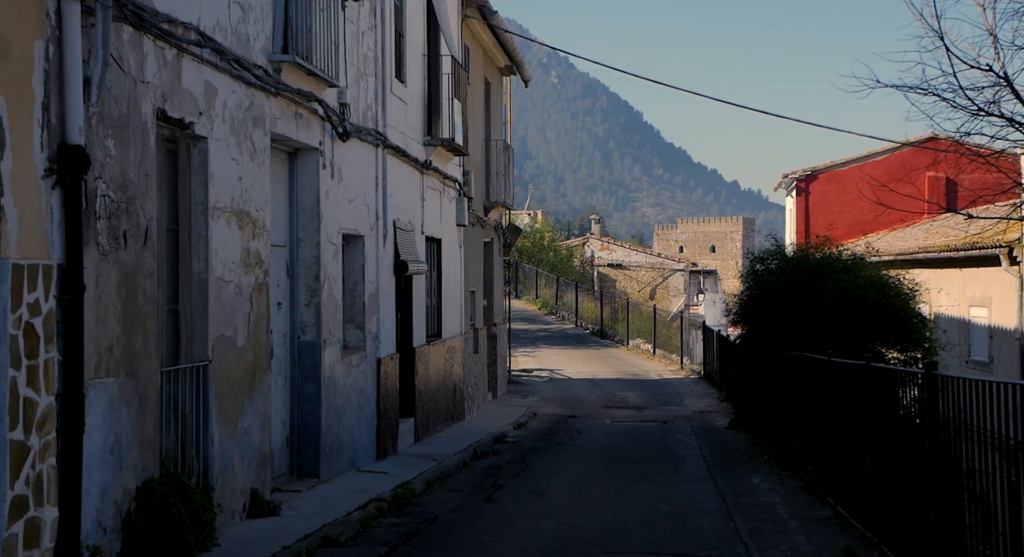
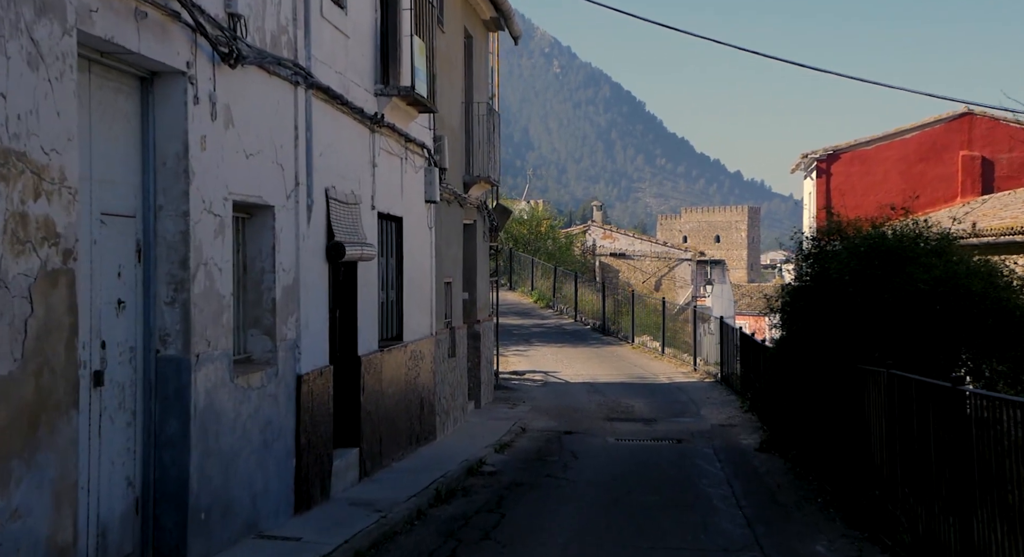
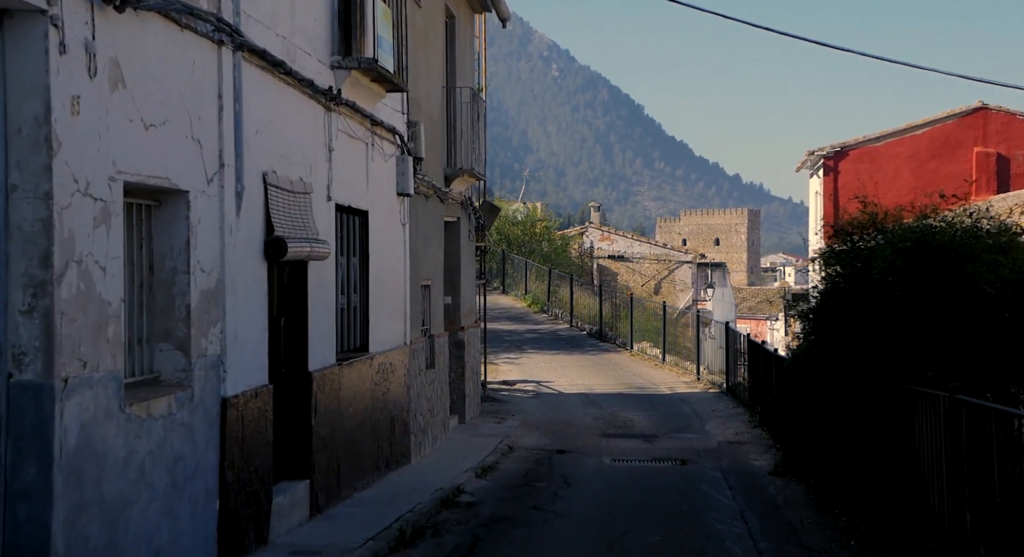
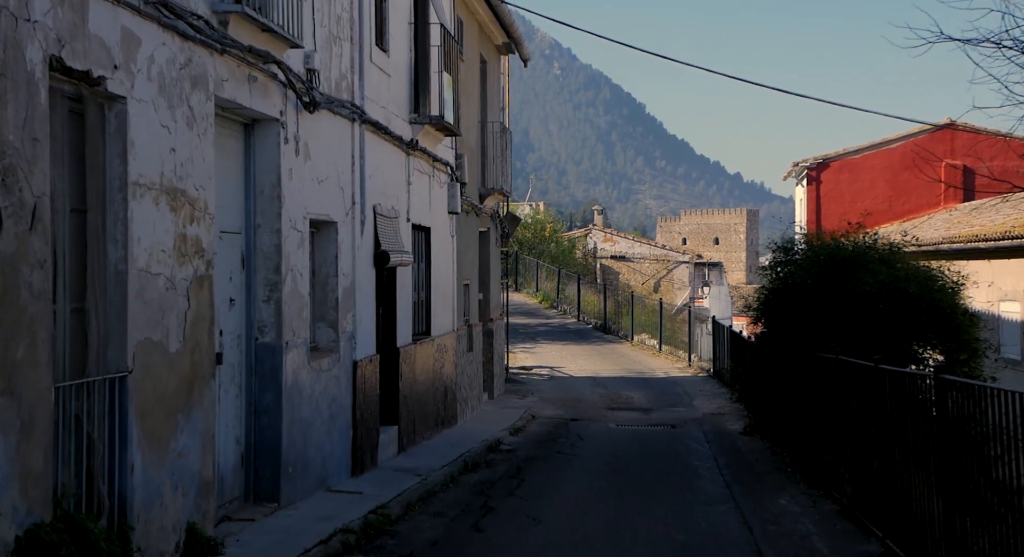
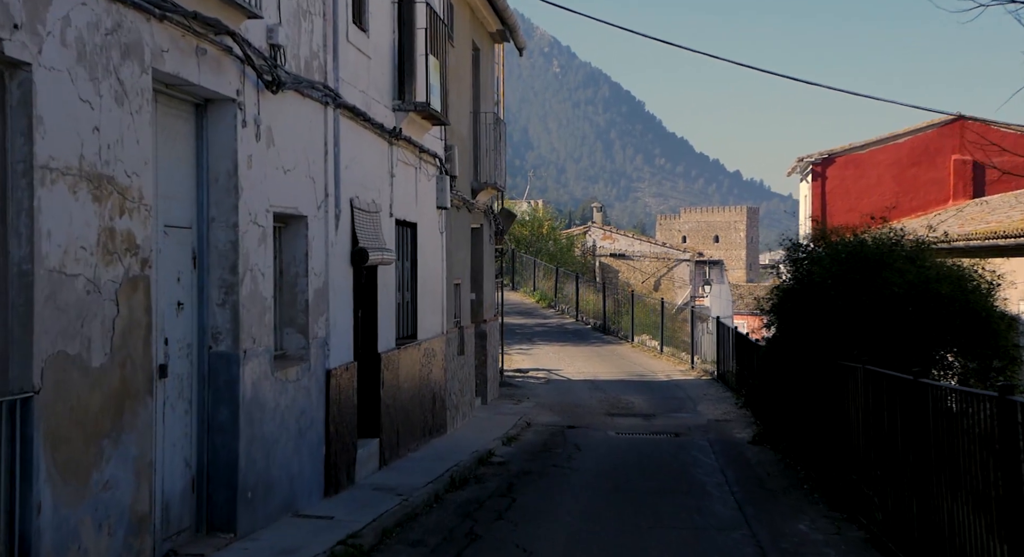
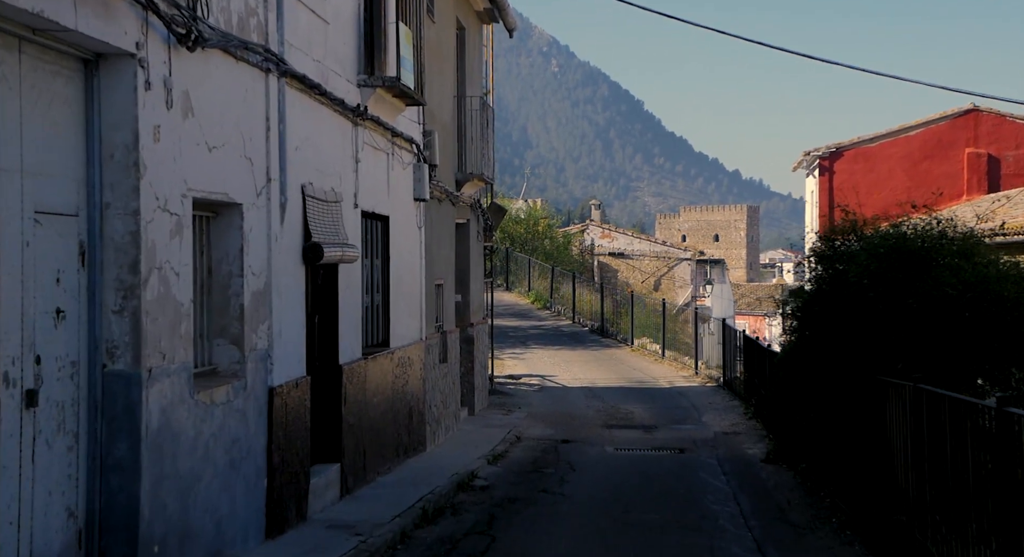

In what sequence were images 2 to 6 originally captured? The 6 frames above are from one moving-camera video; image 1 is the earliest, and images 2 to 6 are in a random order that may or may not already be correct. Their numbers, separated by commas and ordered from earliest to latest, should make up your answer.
4, 5, 2, 6, 3
